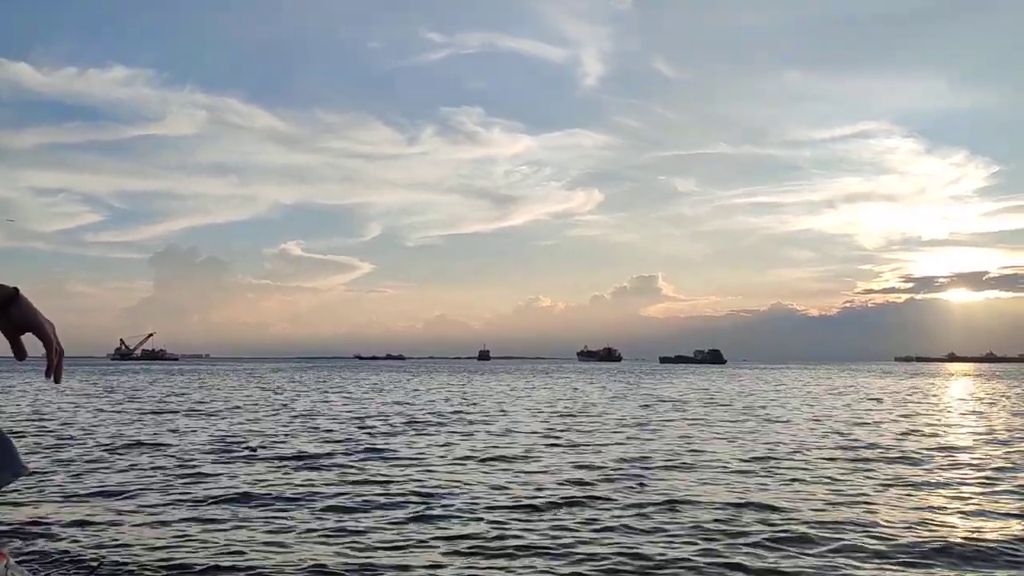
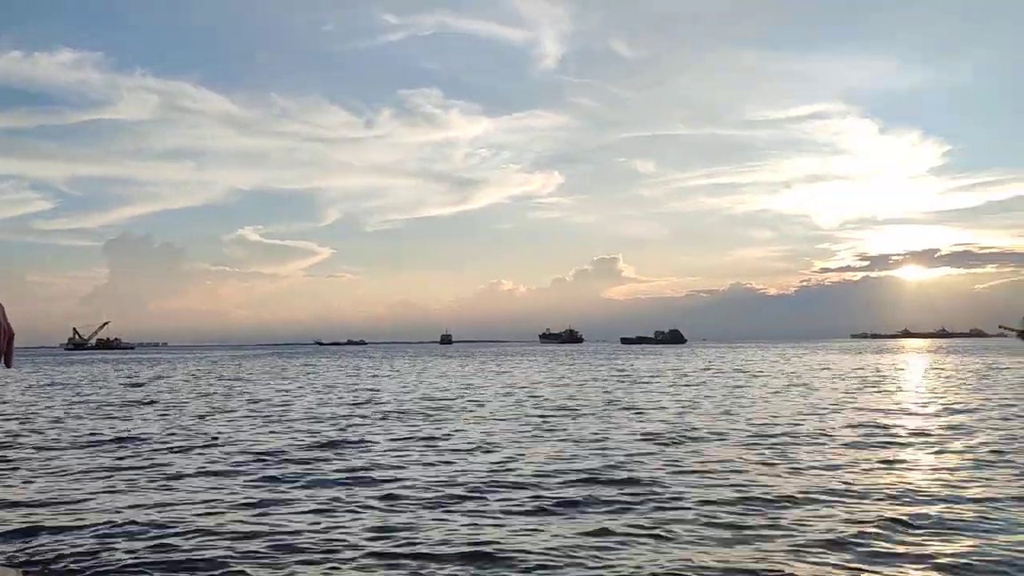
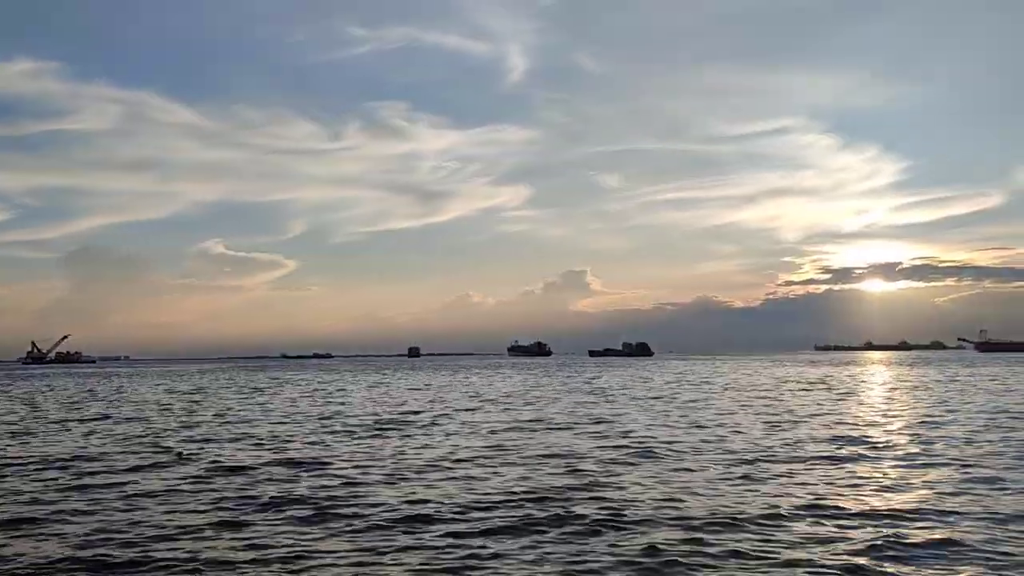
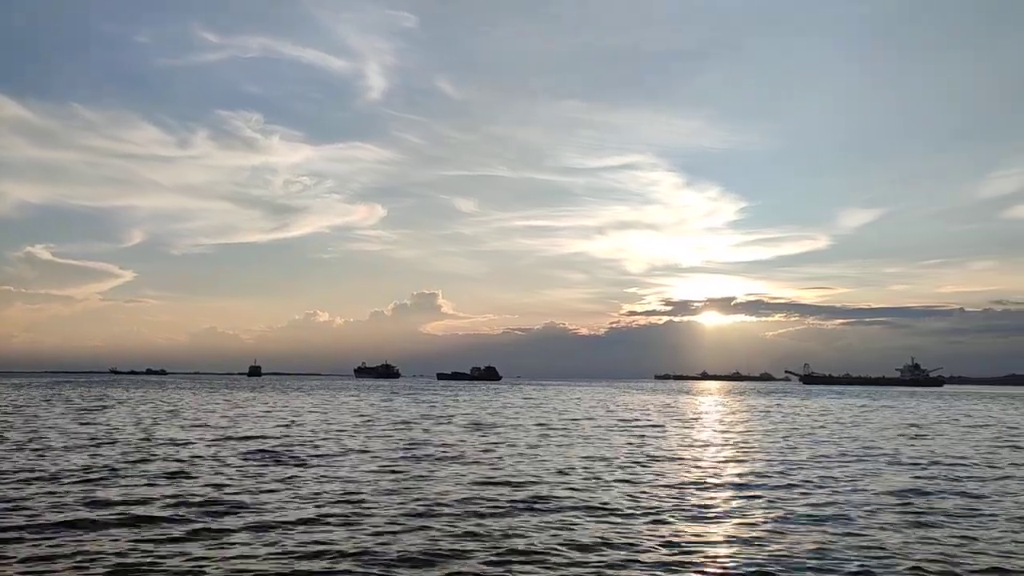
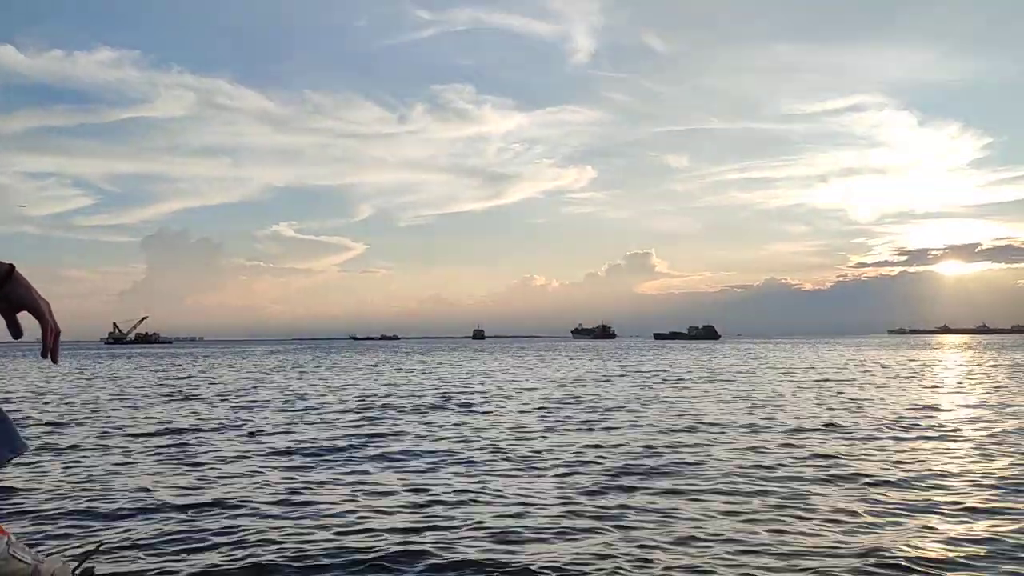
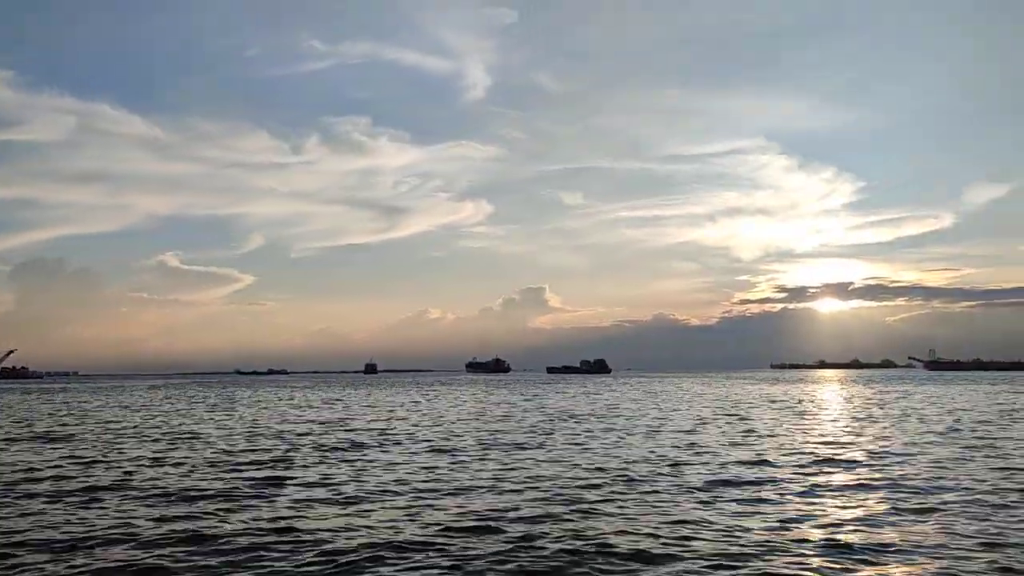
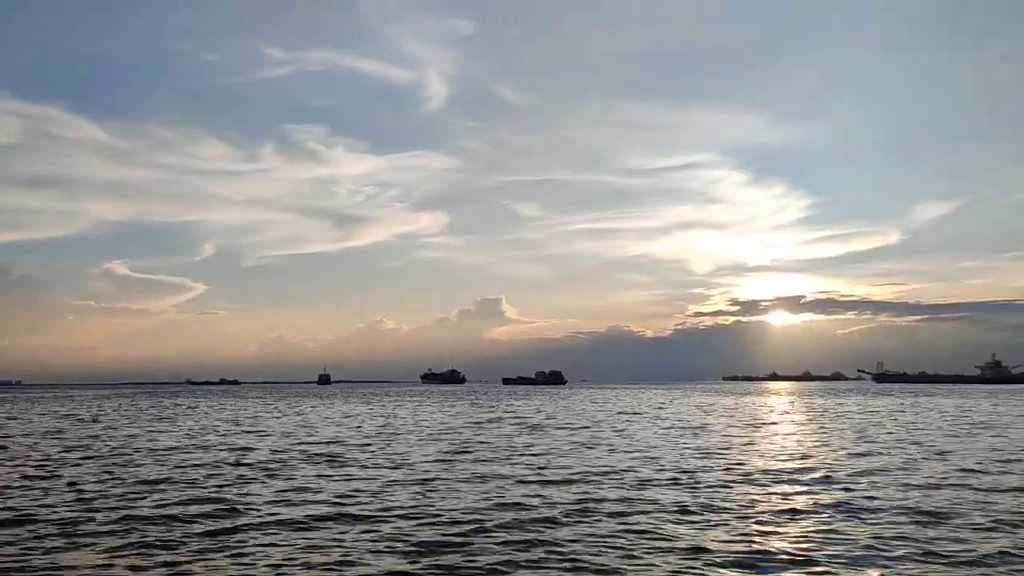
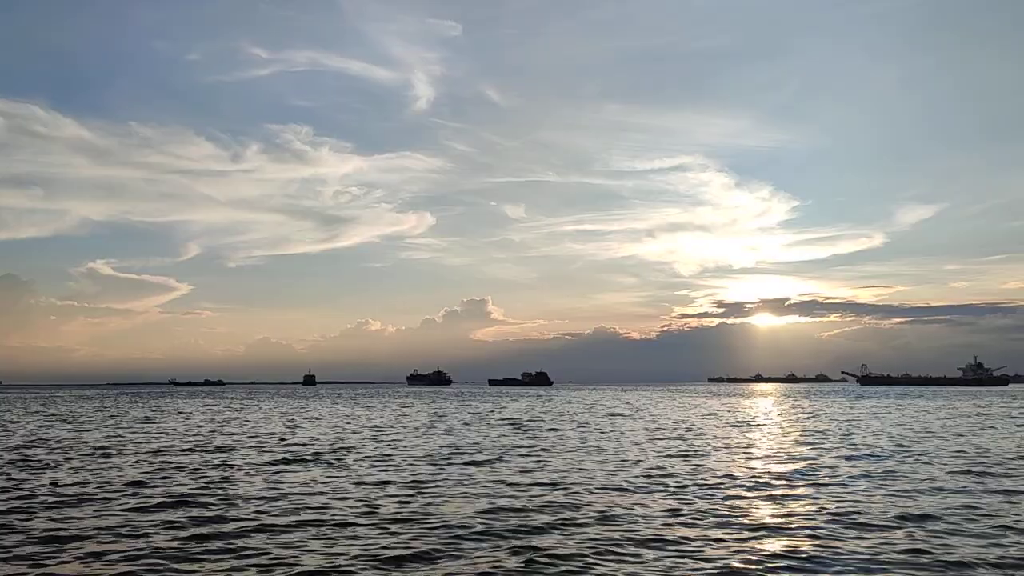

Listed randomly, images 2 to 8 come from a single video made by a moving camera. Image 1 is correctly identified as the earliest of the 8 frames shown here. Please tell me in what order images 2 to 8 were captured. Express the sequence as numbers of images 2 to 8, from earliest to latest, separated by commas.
5, 2, 3, 6, 7, 8, 4
